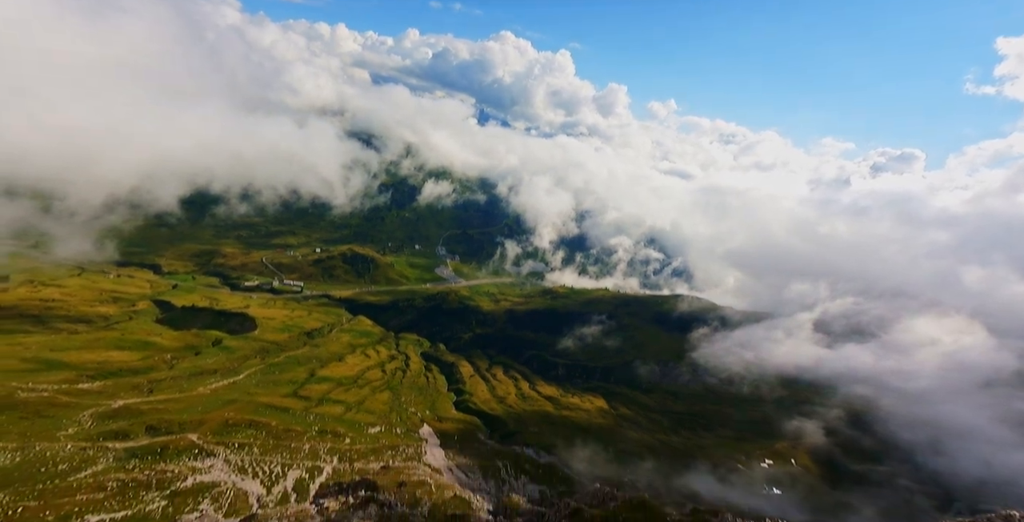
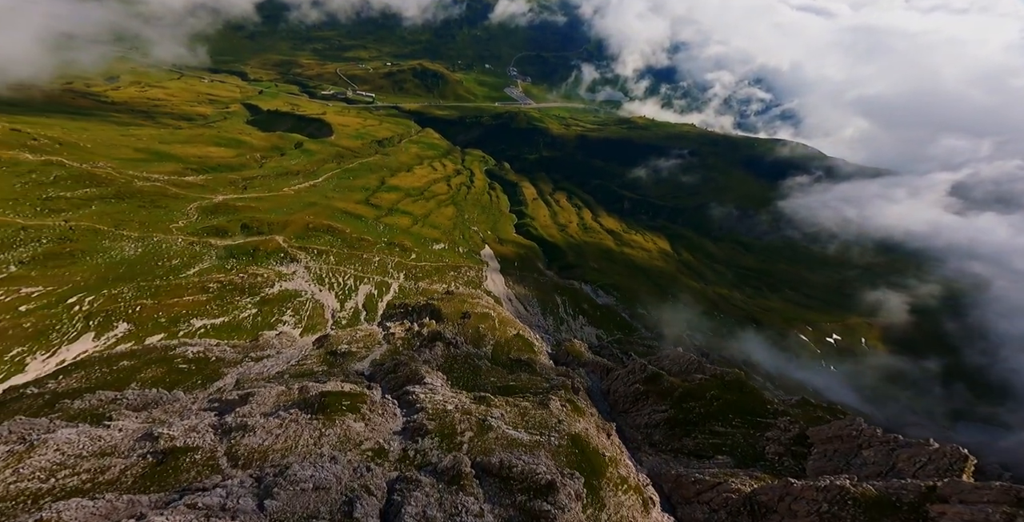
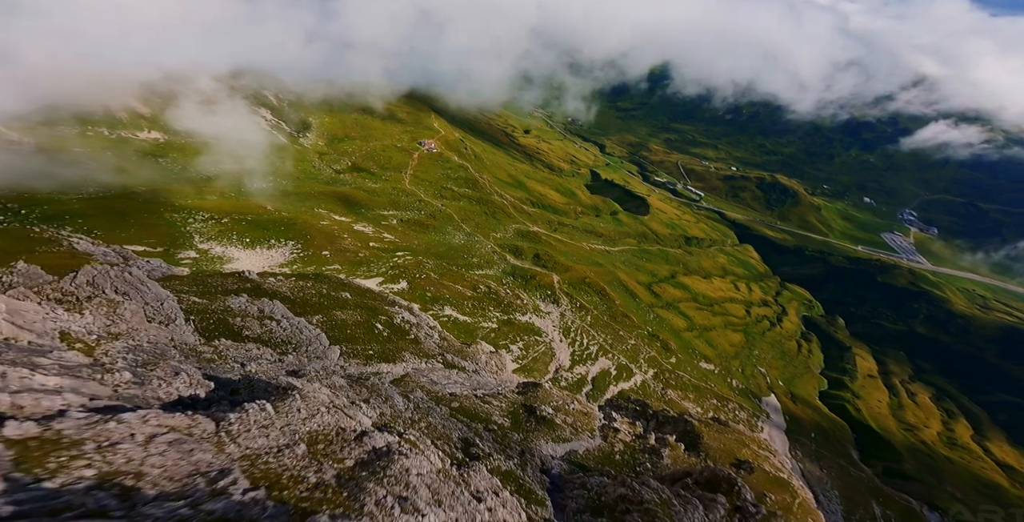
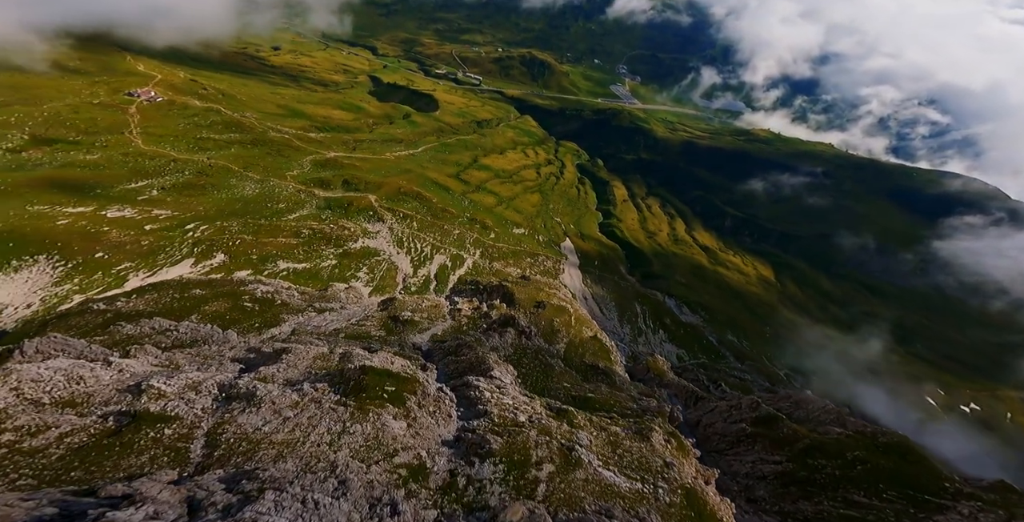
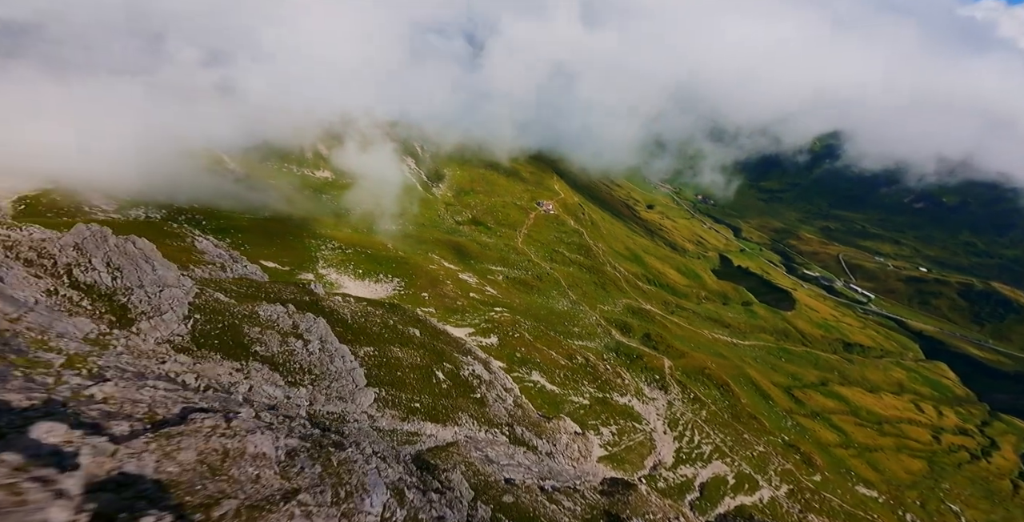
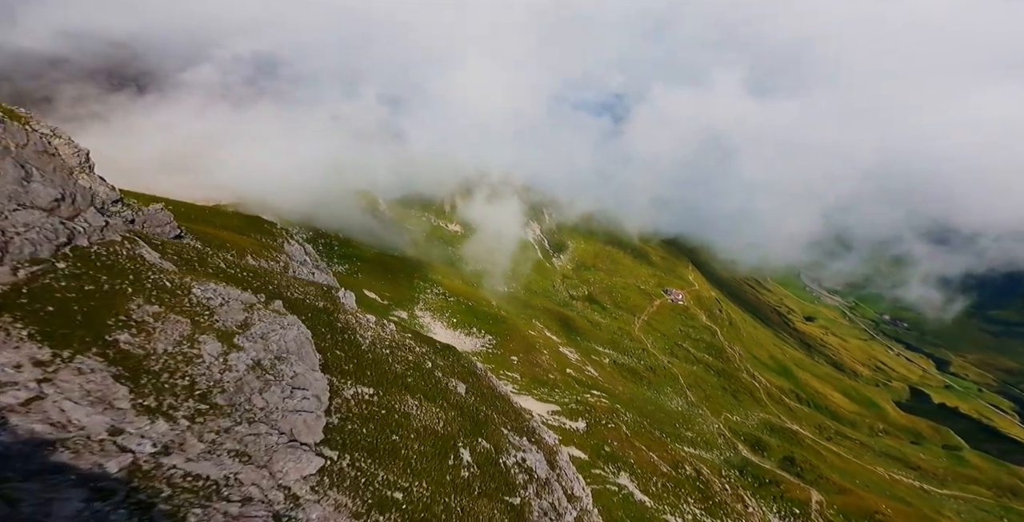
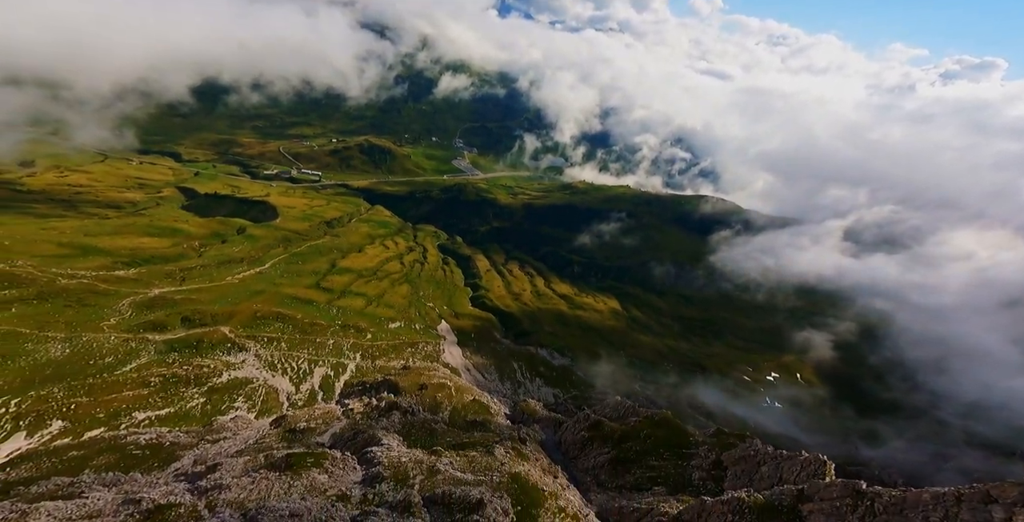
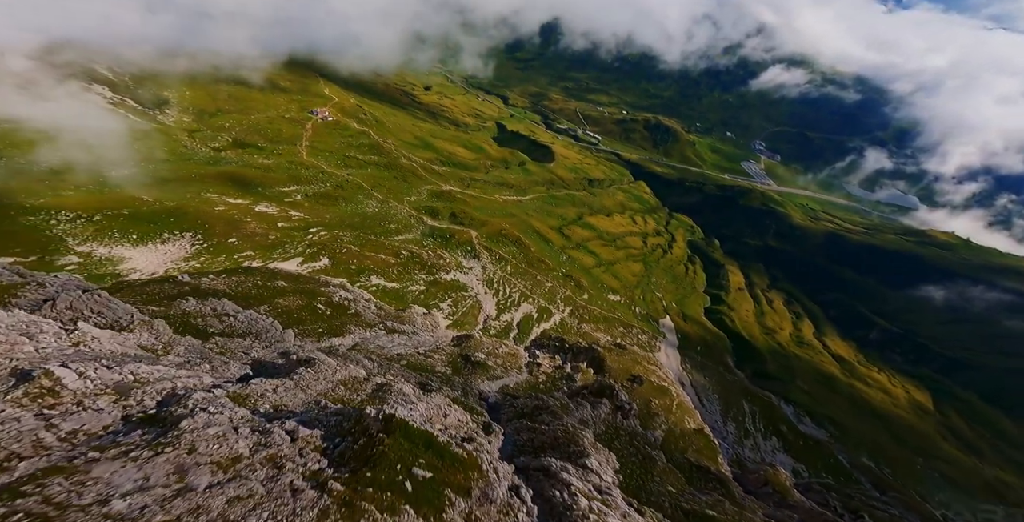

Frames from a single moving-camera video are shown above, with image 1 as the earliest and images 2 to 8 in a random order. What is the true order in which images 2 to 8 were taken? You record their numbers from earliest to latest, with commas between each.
7, 2, 4, 8, 3, 5, 6
